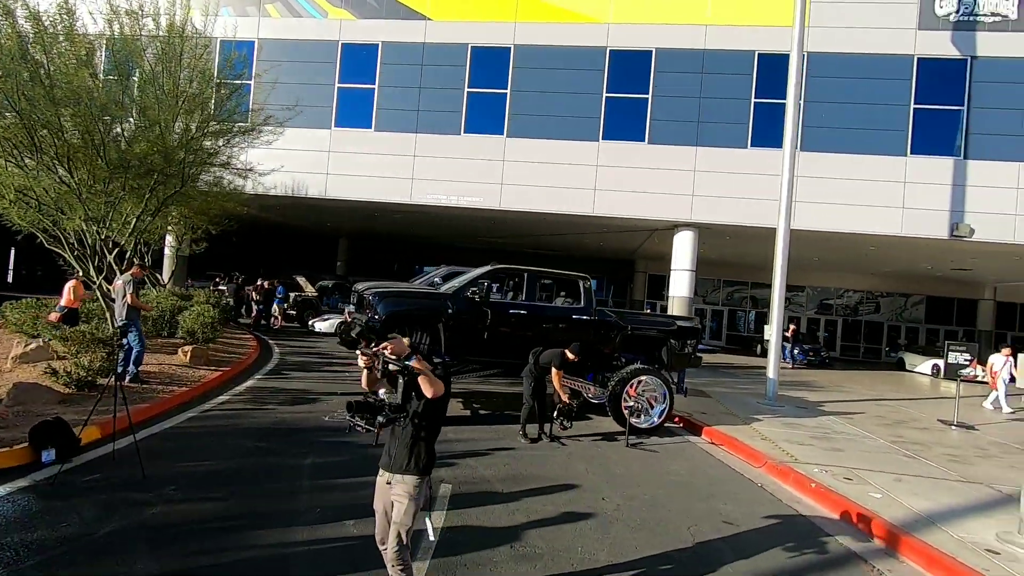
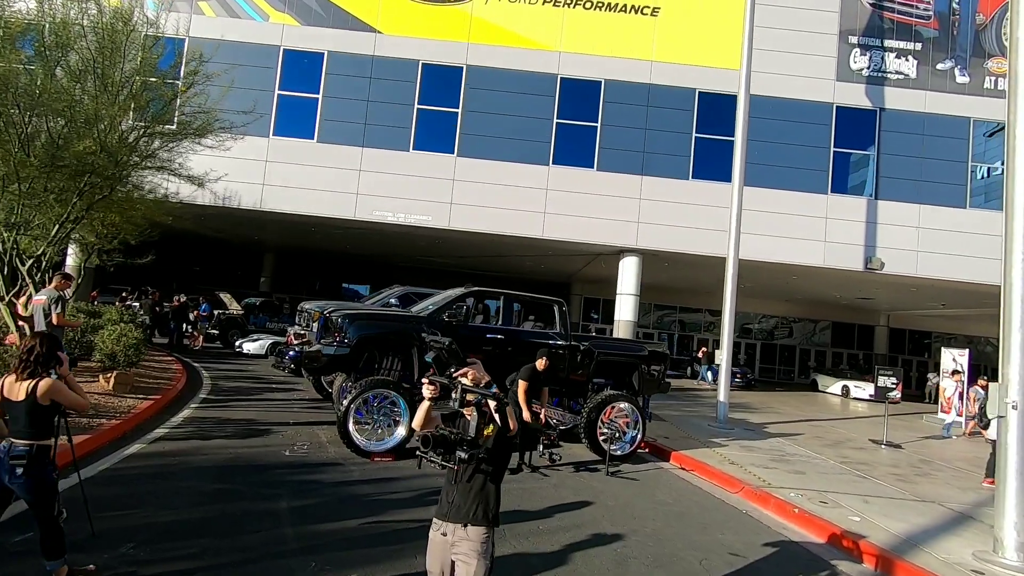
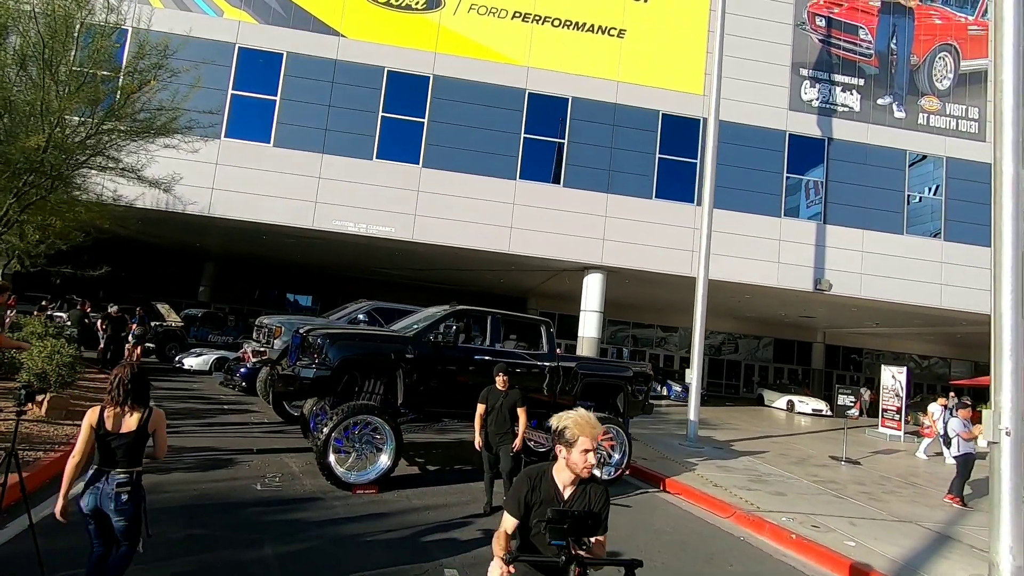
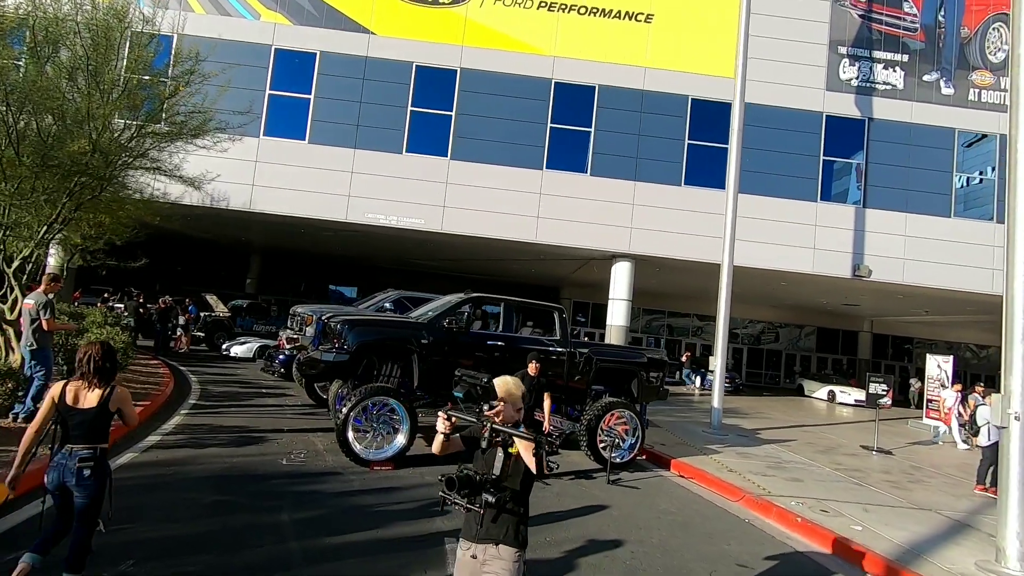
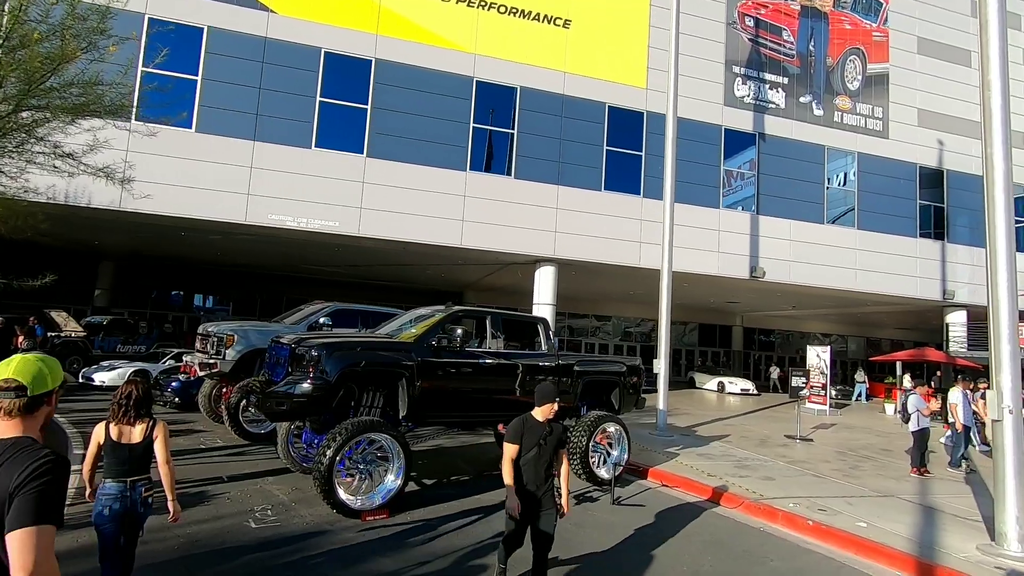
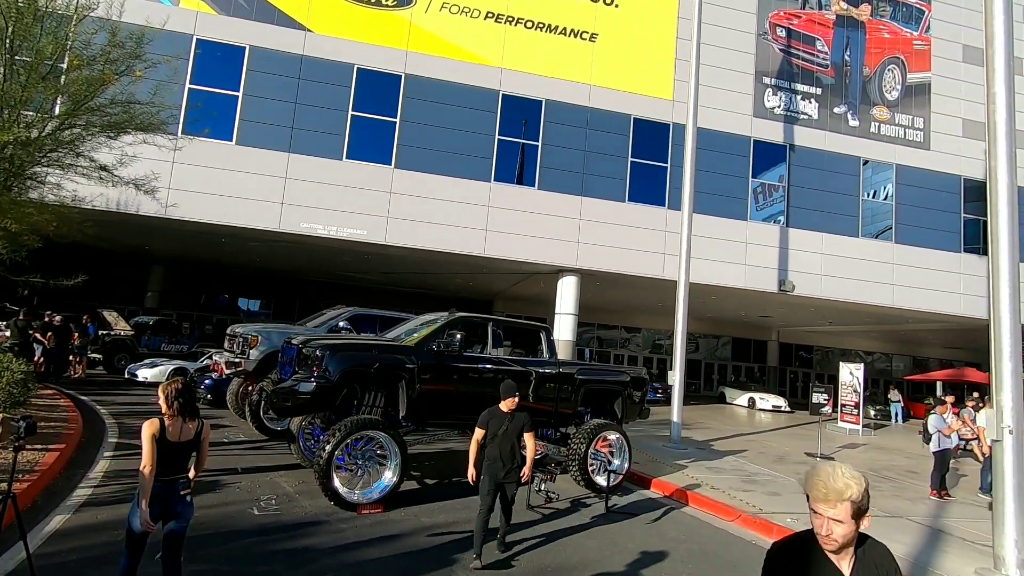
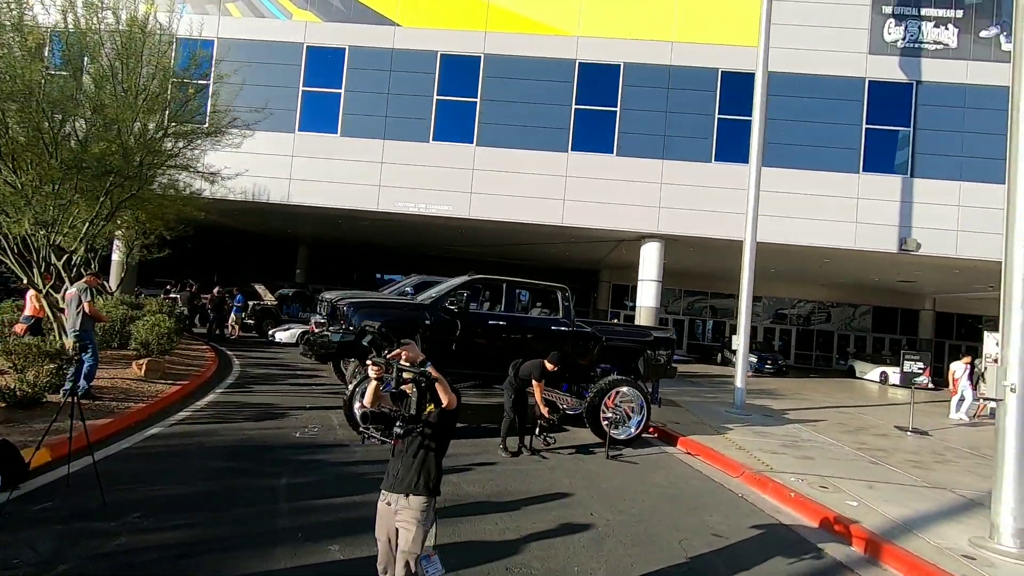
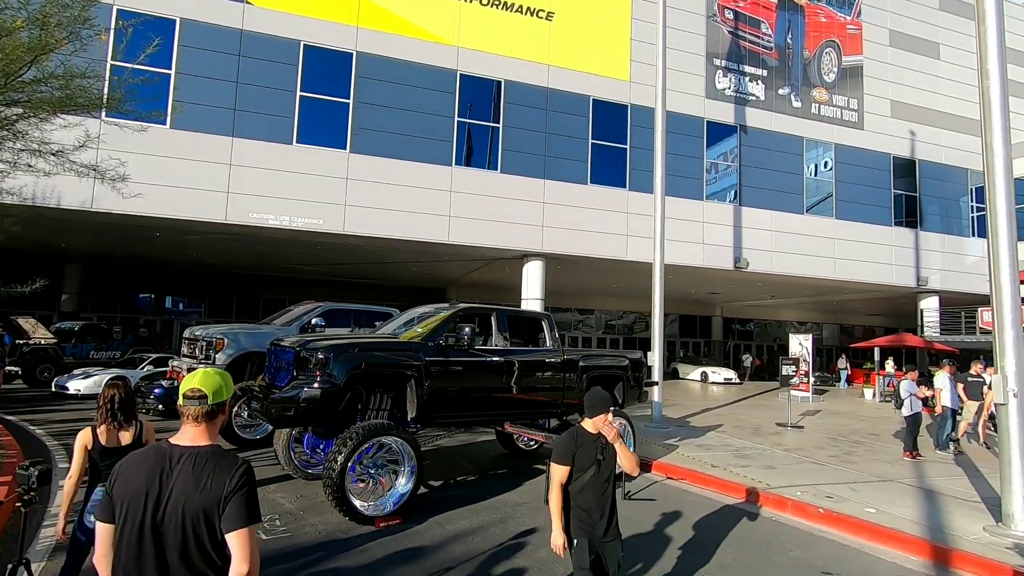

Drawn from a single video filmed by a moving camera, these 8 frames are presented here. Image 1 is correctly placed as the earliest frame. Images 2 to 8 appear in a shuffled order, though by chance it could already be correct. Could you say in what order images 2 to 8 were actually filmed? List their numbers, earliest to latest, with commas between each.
7, 2, 4, 3, 6, 5, 8
